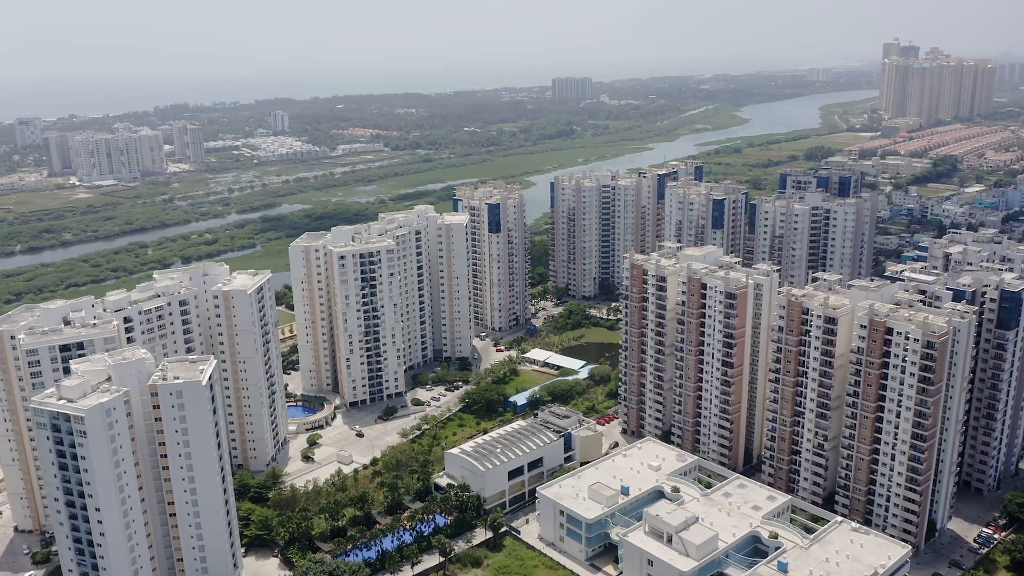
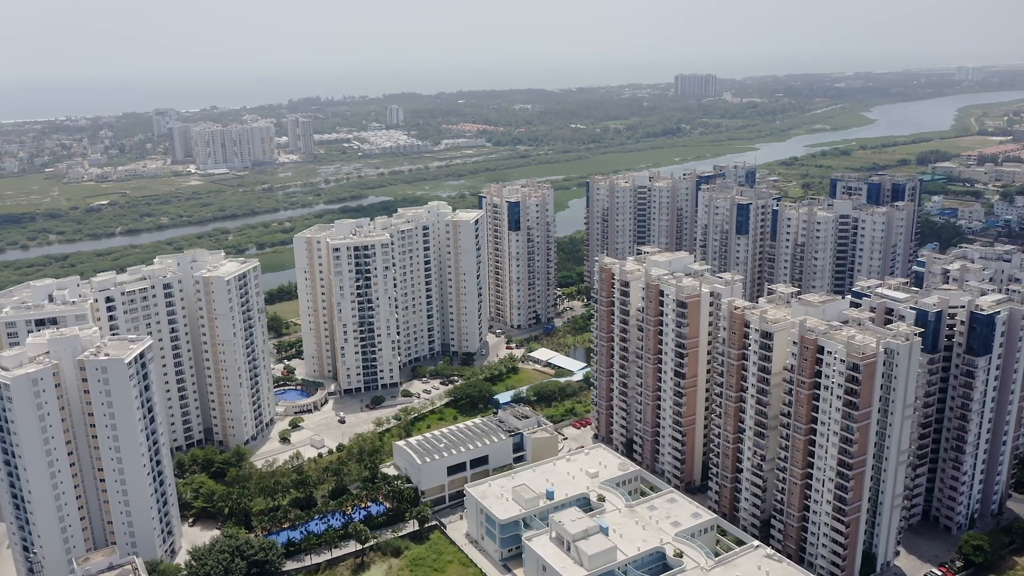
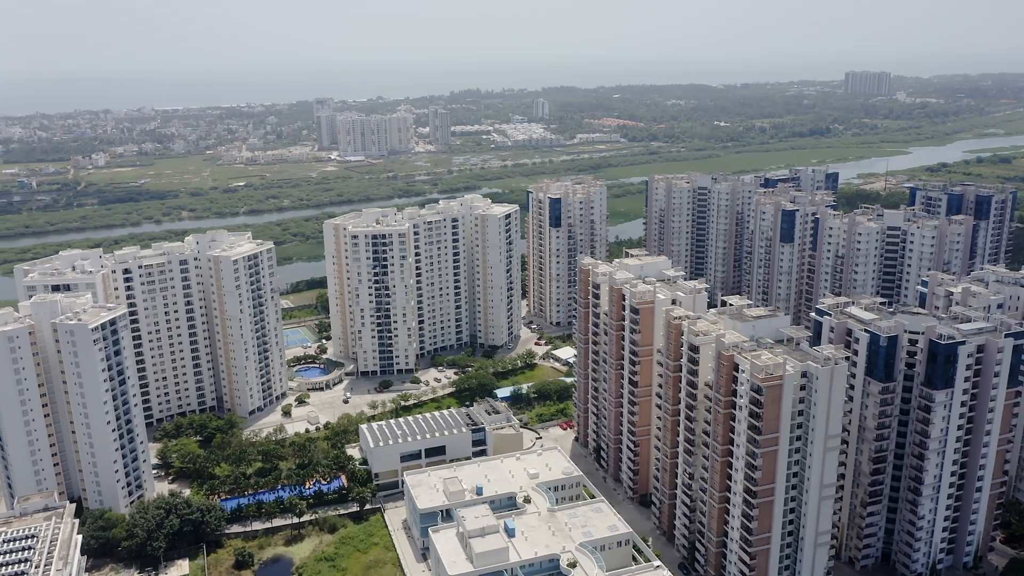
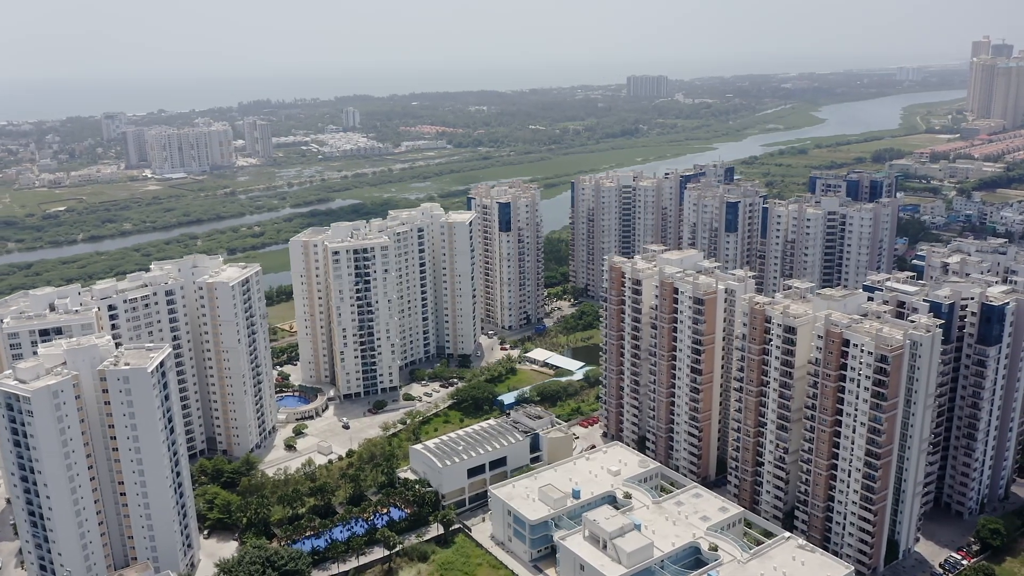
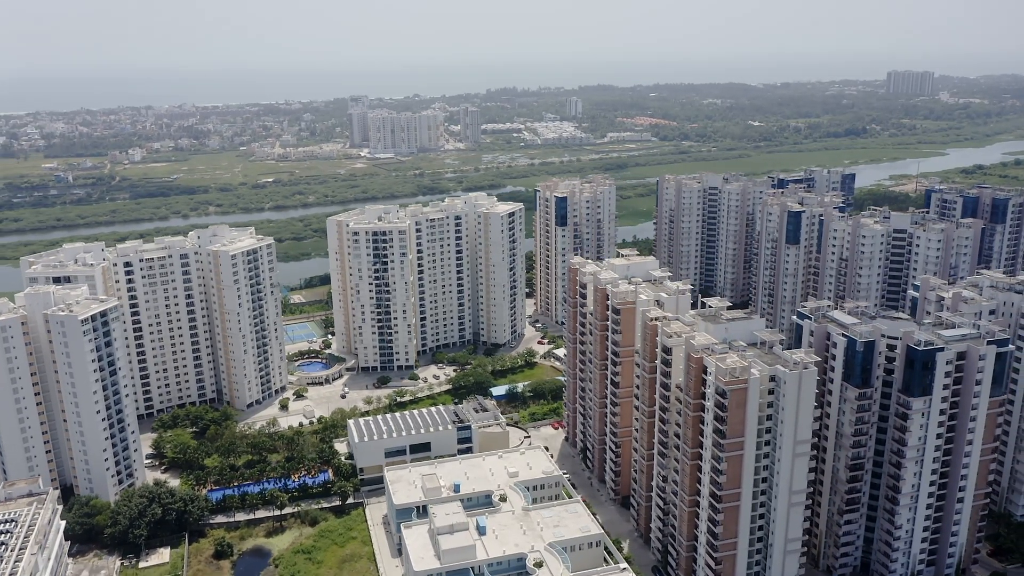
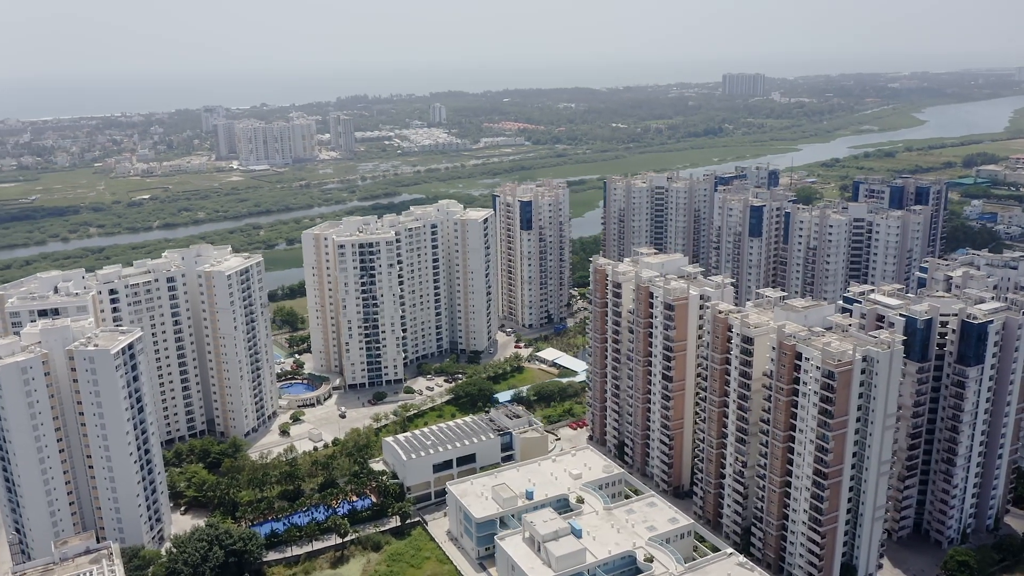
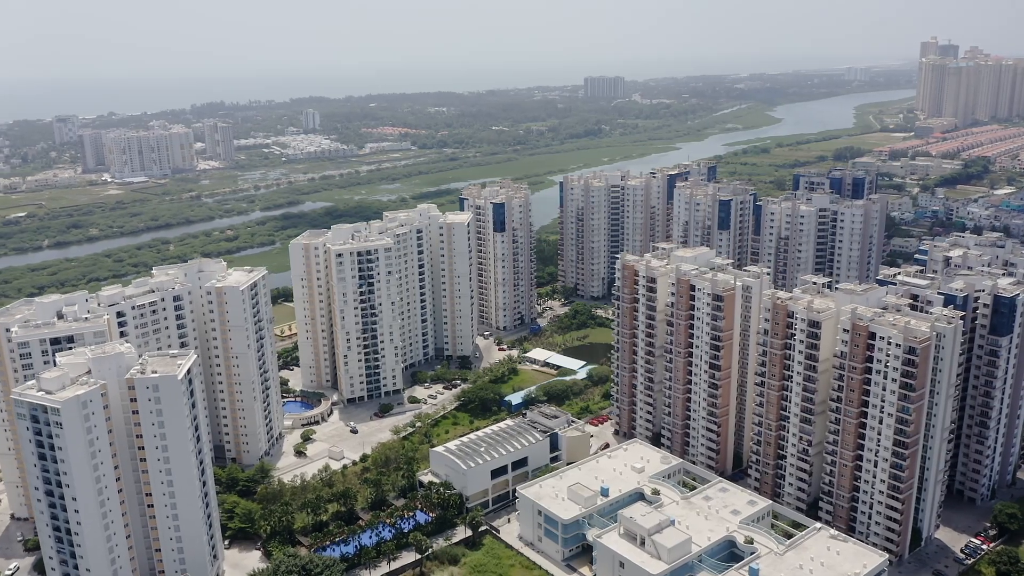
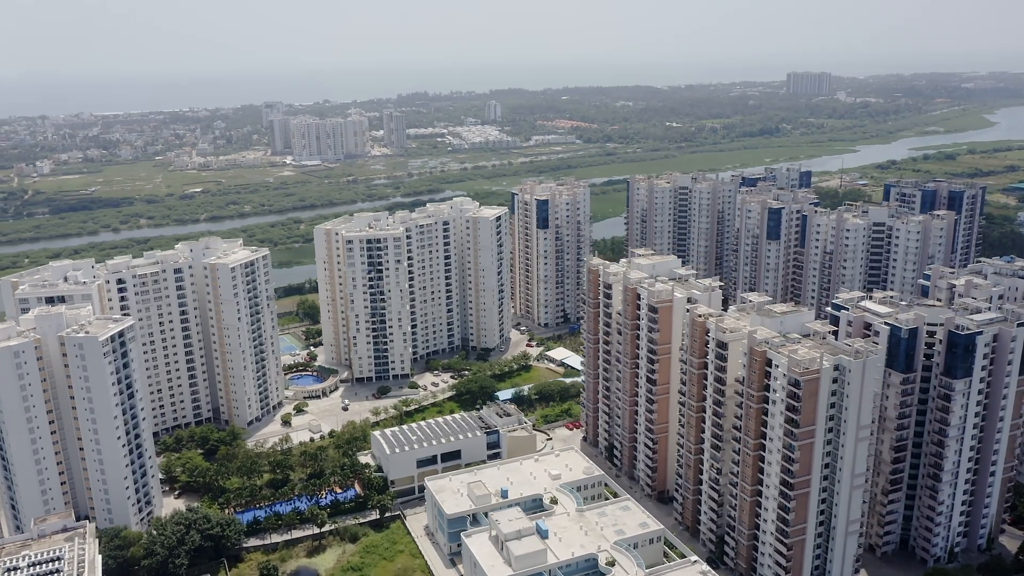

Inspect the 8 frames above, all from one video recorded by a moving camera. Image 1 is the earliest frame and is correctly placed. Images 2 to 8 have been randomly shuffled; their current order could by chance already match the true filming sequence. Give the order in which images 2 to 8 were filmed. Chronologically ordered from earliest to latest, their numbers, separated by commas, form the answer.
7, 4, 2, 6, 8, 3, 5
